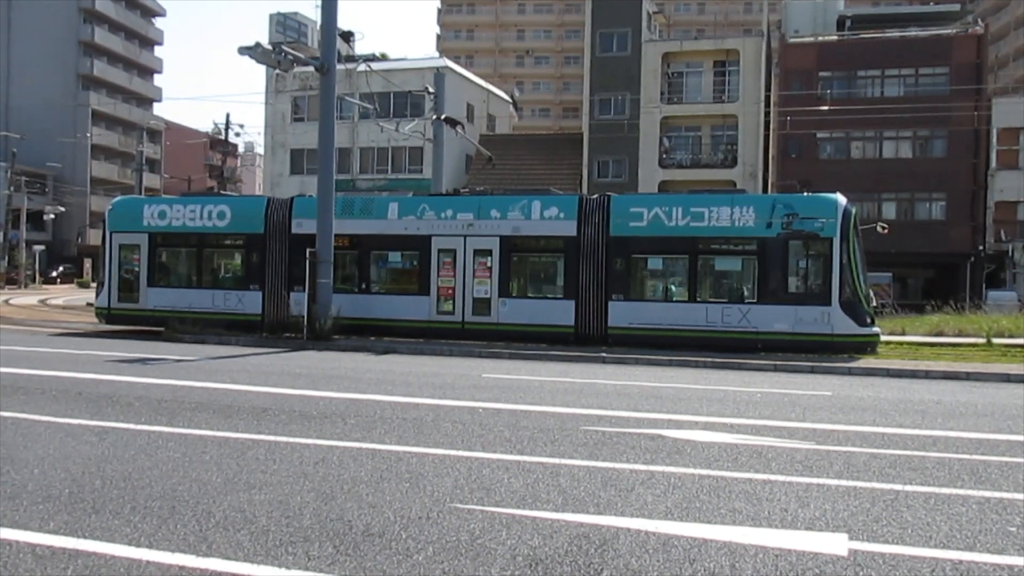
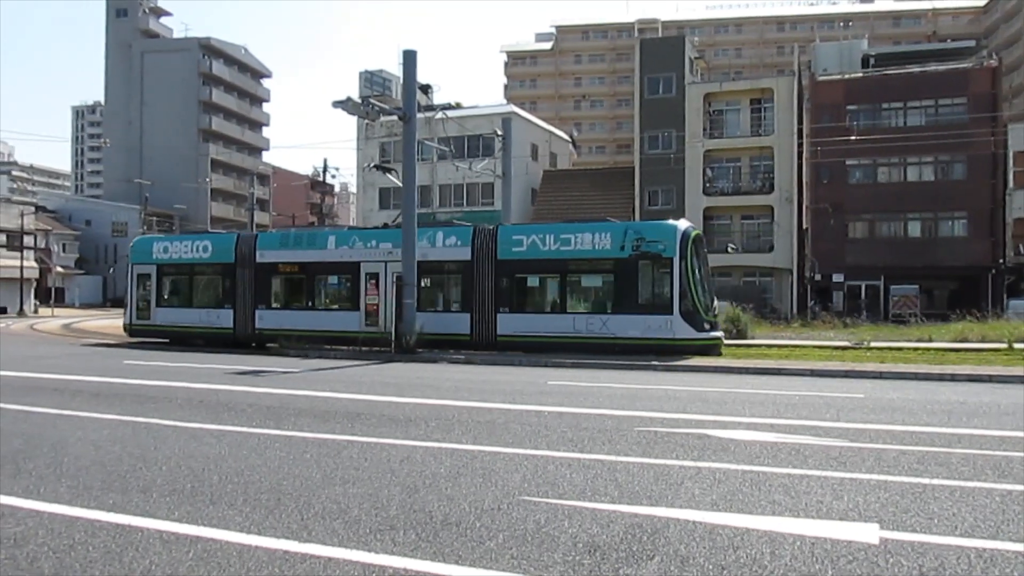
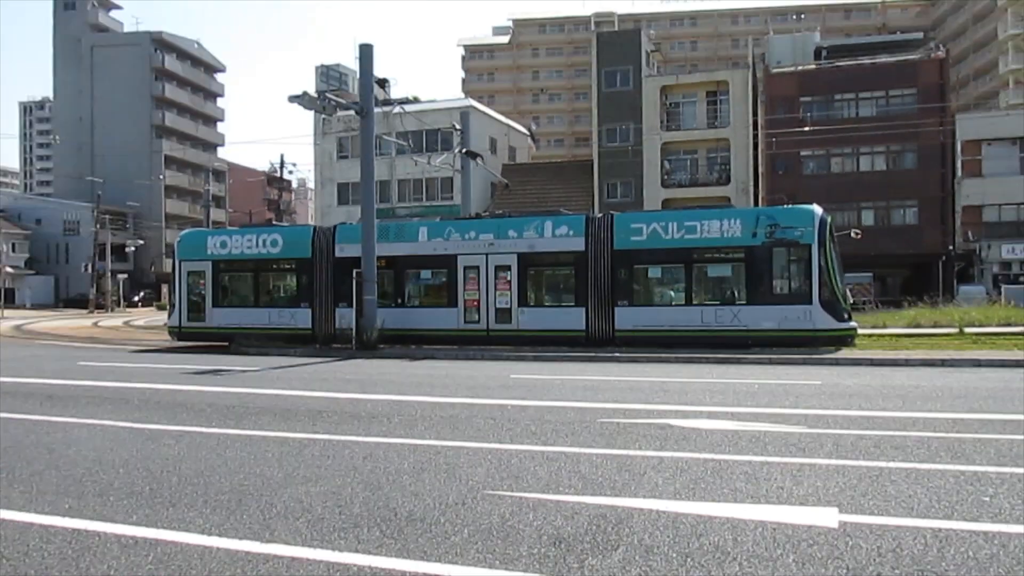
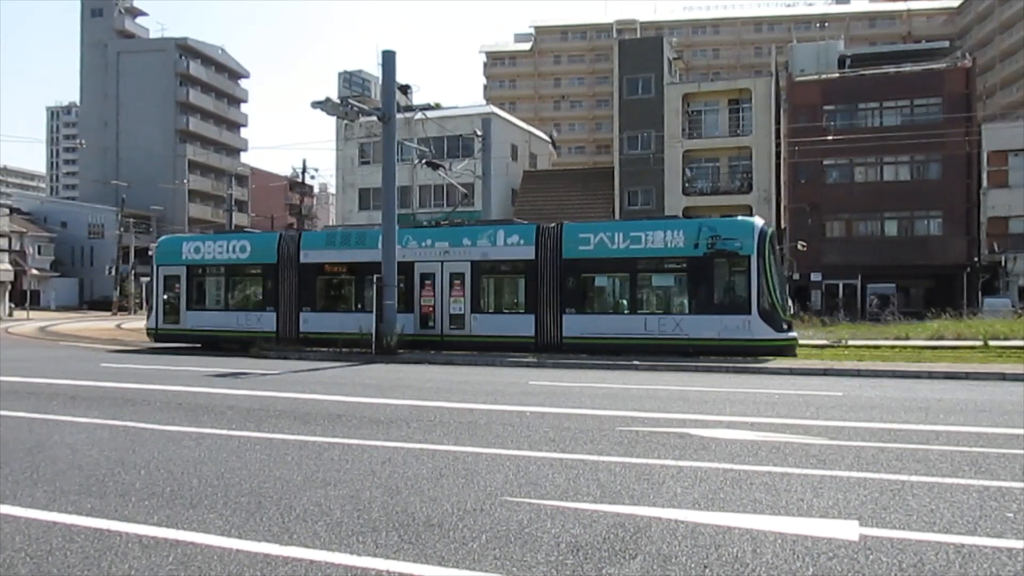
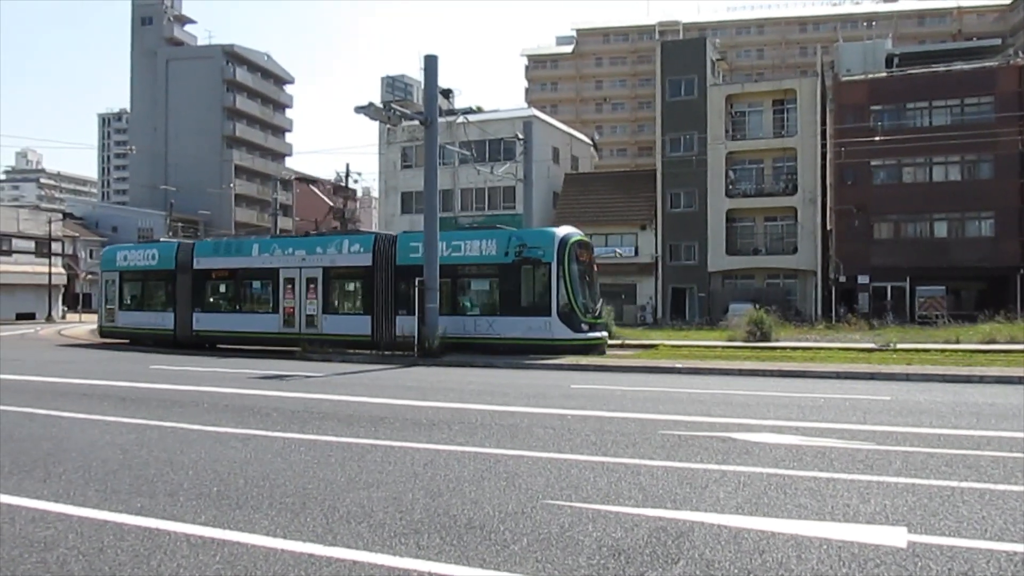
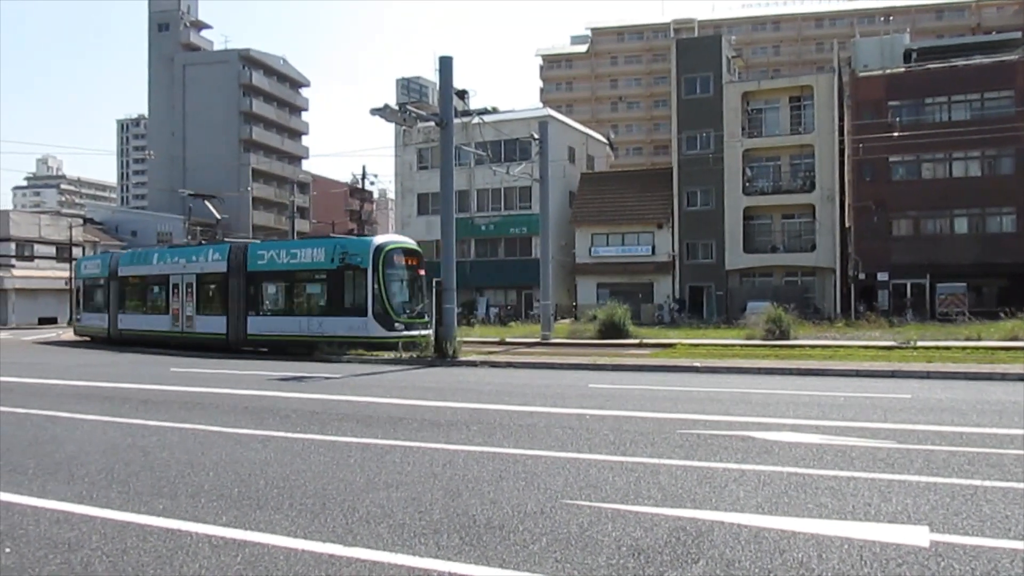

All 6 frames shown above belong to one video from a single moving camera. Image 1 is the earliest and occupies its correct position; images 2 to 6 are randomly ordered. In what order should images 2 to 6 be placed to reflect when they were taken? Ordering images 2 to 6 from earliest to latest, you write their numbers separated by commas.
3, 4, 2, 5, 6
